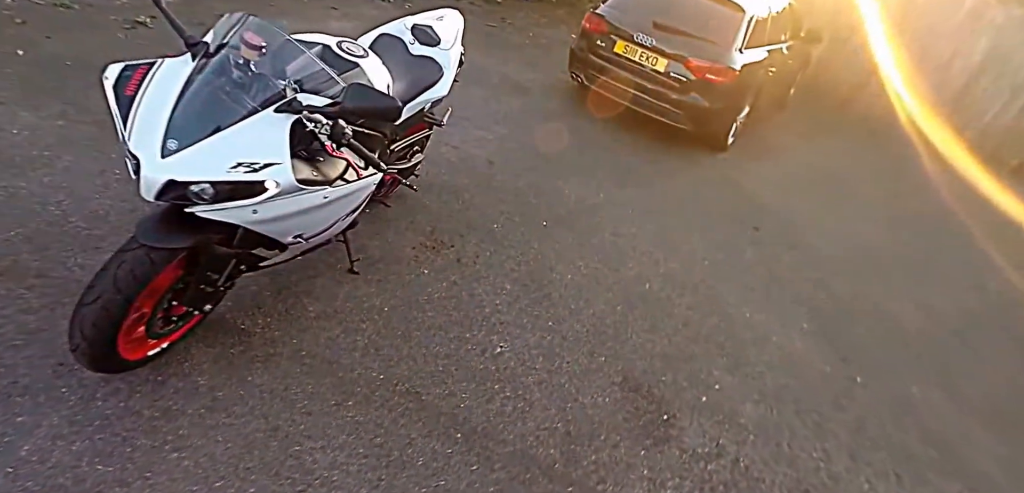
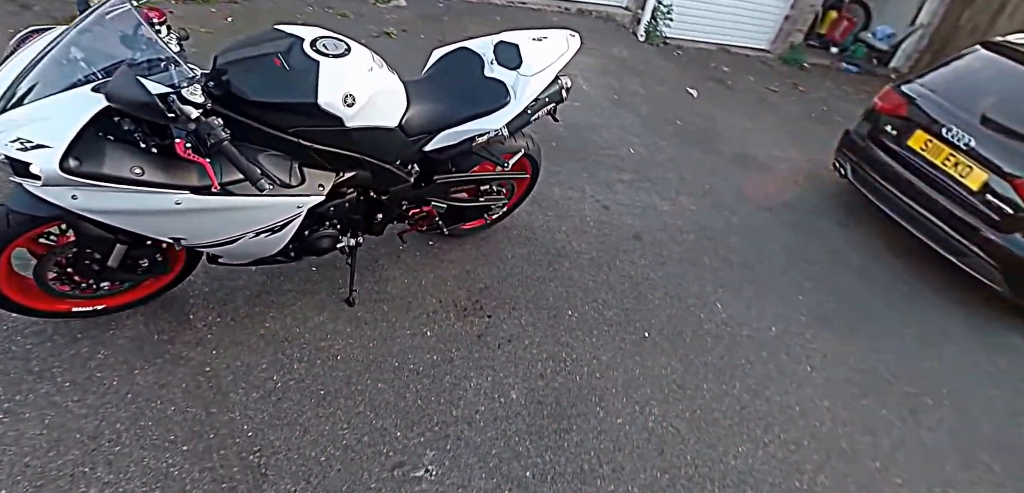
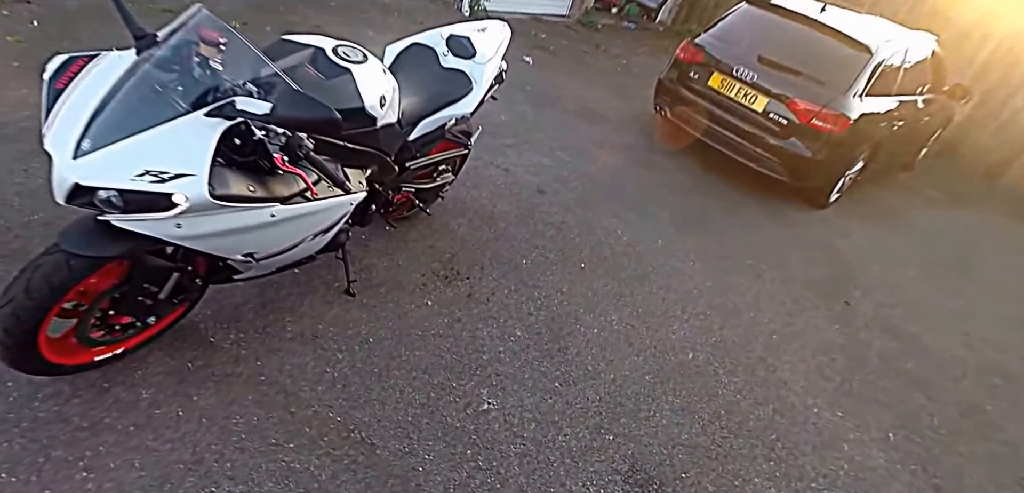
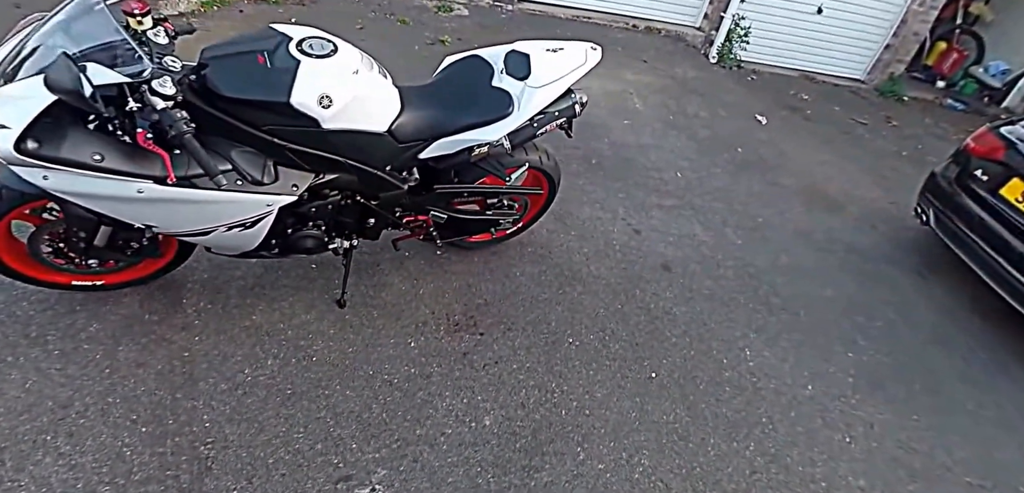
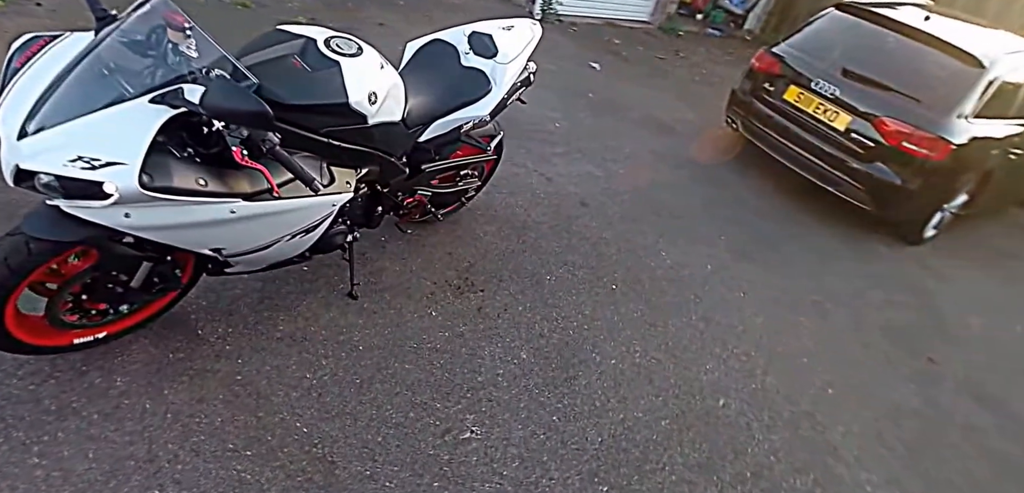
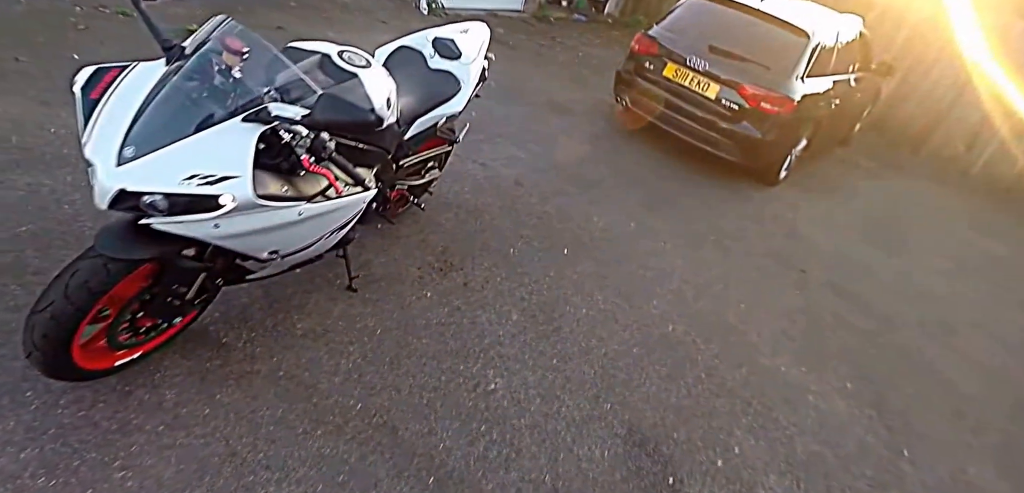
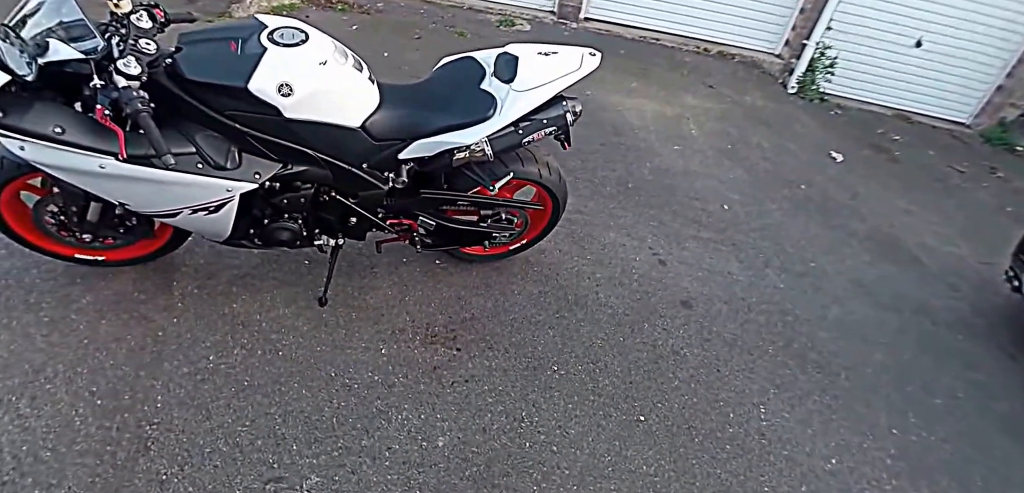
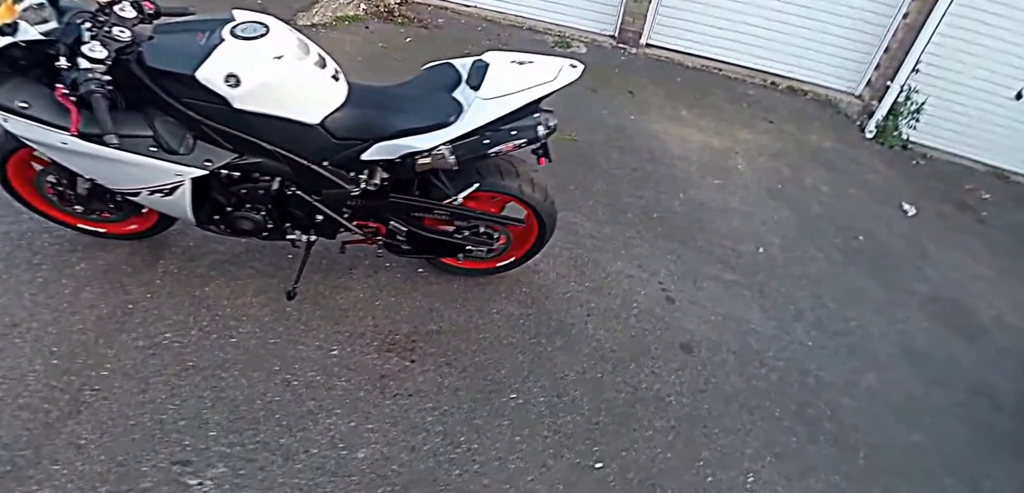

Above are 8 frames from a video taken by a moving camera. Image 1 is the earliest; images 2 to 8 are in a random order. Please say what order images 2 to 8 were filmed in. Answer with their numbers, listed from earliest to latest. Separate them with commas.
6, 3, 5, 2, 4, 7, 8
